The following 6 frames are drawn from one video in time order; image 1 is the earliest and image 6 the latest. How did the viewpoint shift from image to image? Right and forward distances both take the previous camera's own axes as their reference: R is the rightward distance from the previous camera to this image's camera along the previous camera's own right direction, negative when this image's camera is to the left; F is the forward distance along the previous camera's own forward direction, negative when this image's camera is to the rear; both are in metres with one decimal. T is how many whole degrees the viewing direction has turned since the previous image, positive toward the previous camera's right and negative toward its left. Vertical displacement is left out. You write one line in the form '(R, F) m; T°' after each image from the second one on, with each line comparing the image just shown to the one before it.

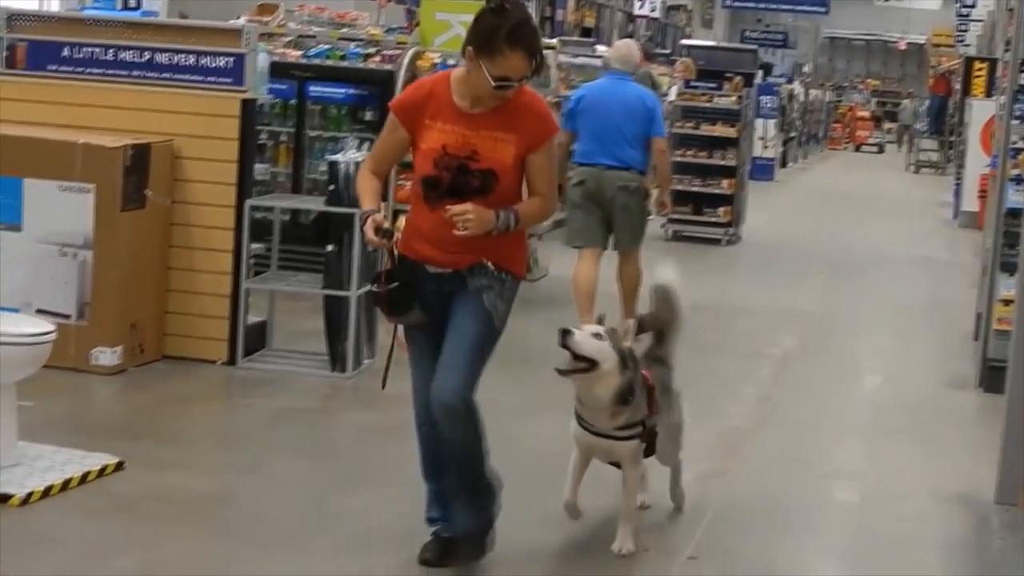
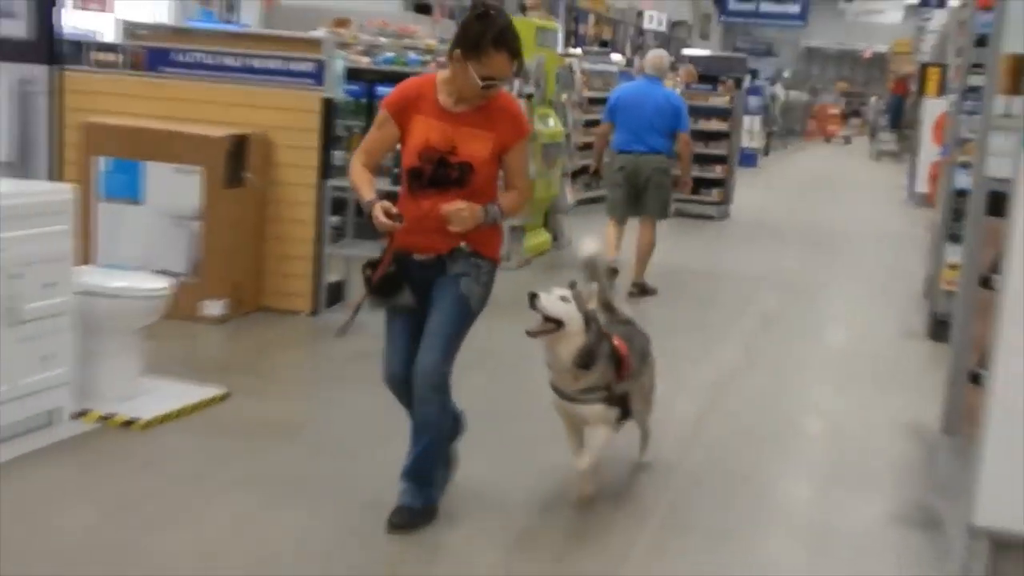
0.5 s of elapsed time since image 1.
(-0.1, -0.6) m; 0°
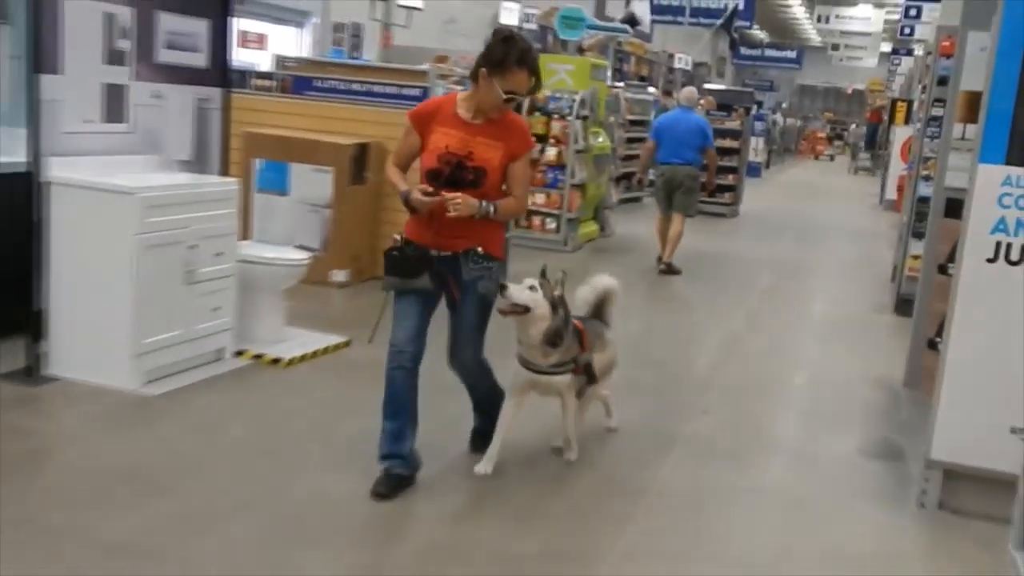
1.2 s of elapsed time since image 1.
(-0.3, -1.0) m; 0°
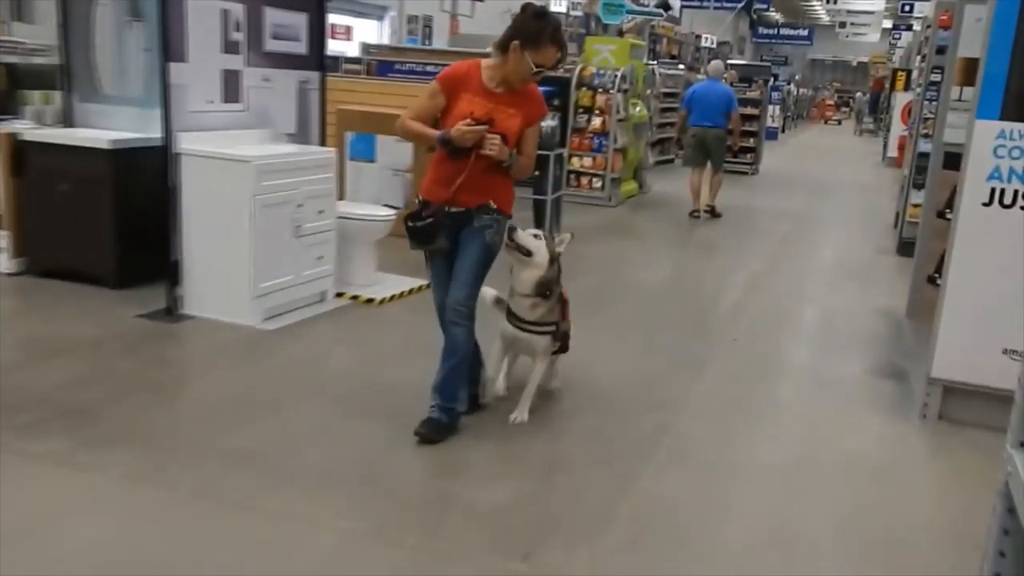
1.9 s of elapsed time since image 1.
(-0.2, -0.8) m; -1°
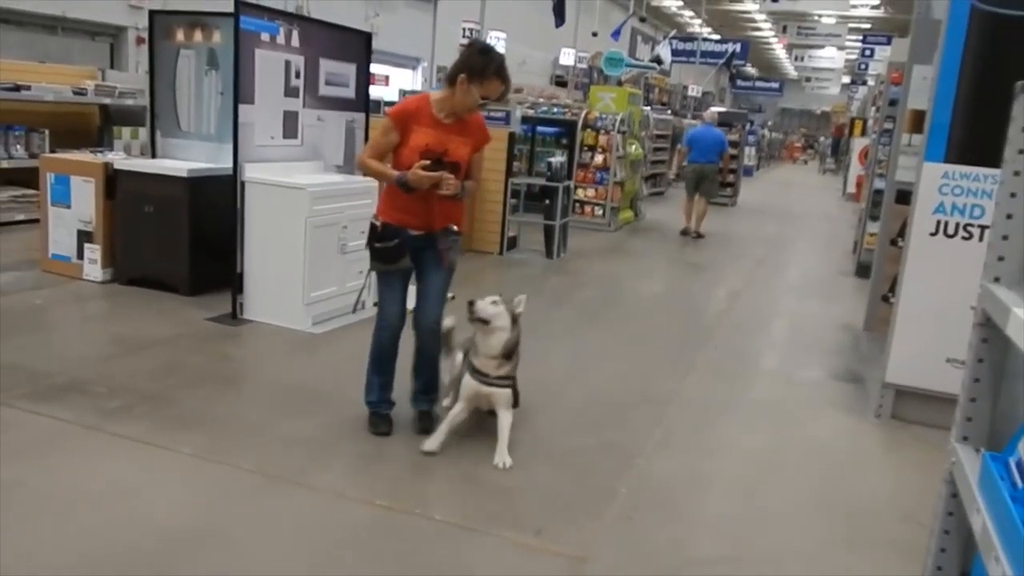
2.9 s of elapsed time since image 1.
(-0.2, -0.8) m; +1°
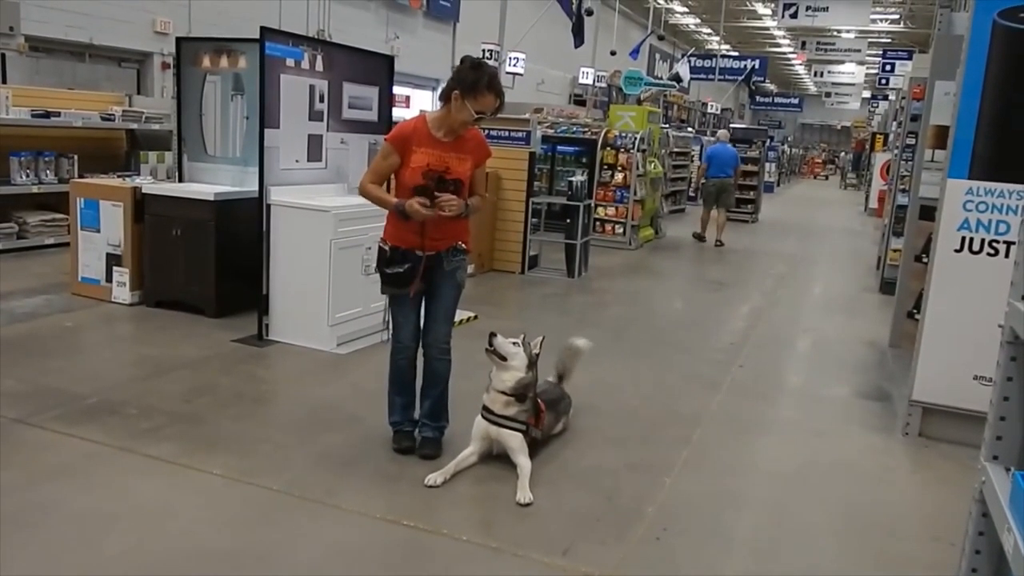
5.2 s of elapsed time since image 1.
(0.0, 0.0) m; -1°
